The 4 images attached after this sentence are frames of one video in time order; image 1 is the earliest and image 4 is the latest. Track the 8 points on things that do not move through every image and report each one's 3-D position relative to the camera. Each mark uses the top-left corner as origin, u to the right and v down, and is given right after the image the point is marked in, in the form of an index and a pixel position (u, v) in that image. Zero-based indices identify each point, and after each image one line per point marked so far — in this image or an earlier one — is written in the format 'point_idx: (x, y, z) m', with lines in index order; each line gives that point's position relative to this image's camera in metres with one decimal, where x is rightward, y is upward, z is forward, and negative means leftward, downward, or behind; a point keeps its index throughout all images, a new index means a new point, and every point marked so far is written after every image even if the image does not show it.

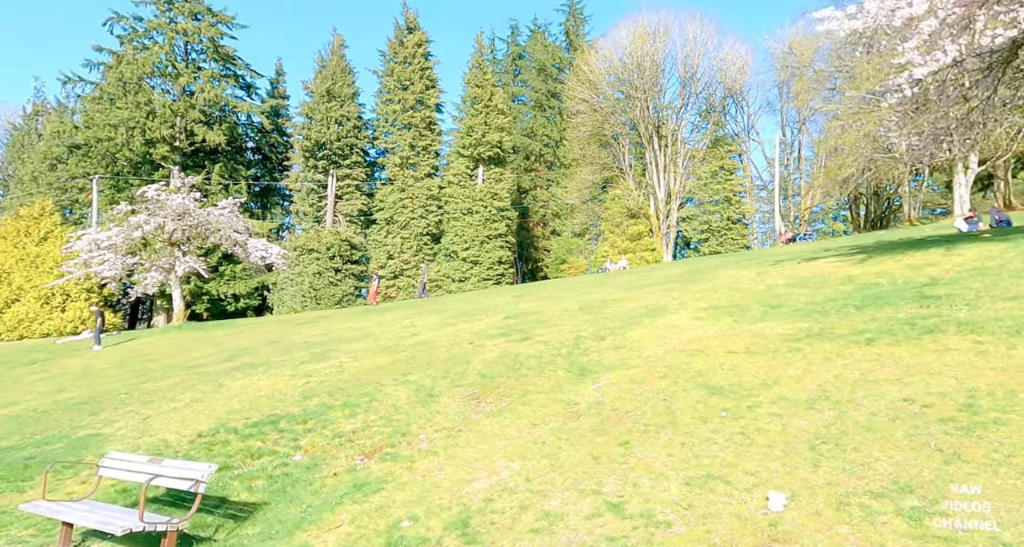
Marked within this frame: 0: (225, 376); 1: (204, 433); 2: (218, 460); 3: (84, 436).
0: (-5.1, -1.9, +12.8) m
1: (-3.4, -1.8, +8.0) m
2: (-2.8, -1.8, +6.9) m
3: (-5.7, -2.3, +9.5) m
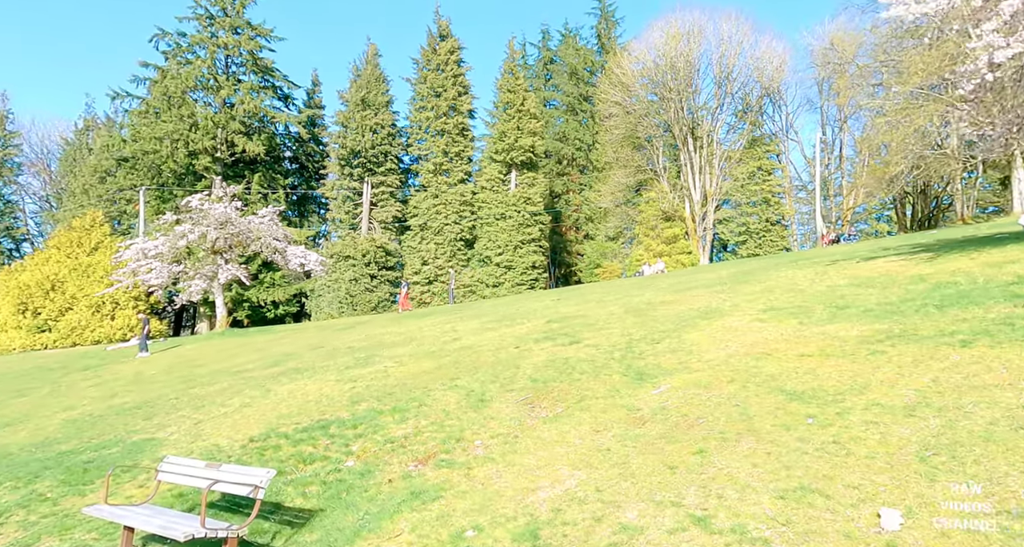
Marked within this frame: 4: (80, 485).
0: (-4.3, -2.0, +12.9) m
1: (-2.9, -1.9, +8.1) m
2: (-2.3, -1.9, +6.9) m
3: (-5.0, -2.4, +9.7) m
4: (-4.9, -2.4, +8.0) m
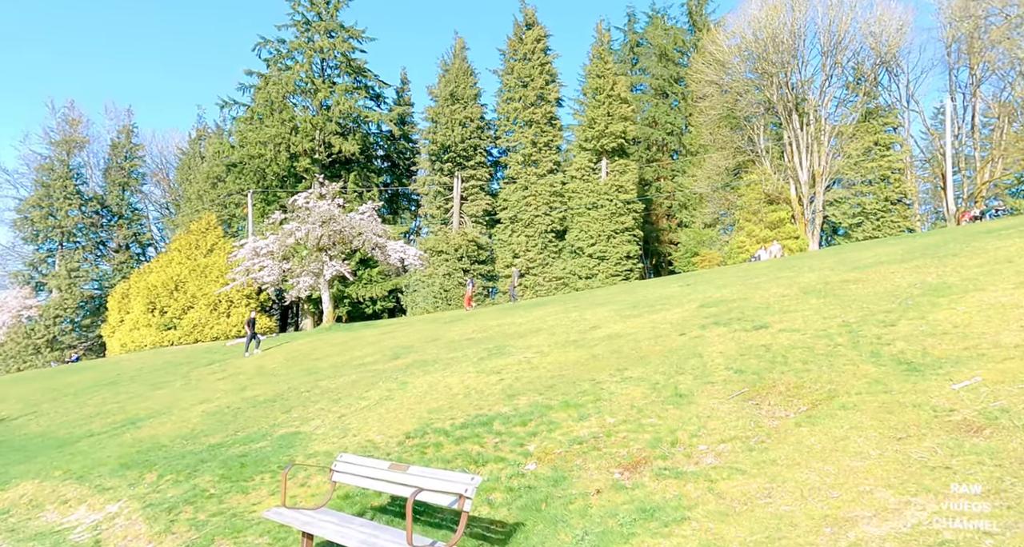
0: (-1.9, -1.8, +12.5) m
1: (-1.0, -1.8, +7.6) m
2: (-0.6, -1.8, +6.4) m
3: (-2.9, -2.2, +9.5) m
4: (-3.0, -2.3, +7.8) m
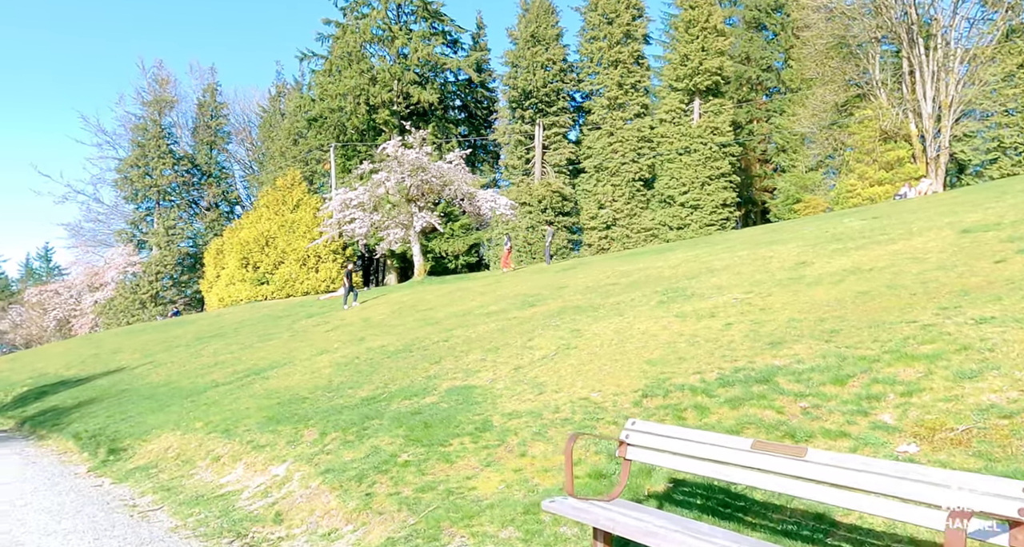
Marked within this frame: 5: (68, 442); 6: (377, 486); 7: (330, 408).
0: (+0.9, -0.7, +11.0) m
1: (+1.2, -1.0, +6.0) m
2: (+1.5, -1.1, +4.7) m
3: (-0.5, -1.4, +8.0) m
4: (-0.7, -1.6, +6.4) m
5: (-7.8, -3.0, +12.5) m
6: (-1.1, -1.8, +5.9) m
7: (-2.5, -1.9, +9.7) m
